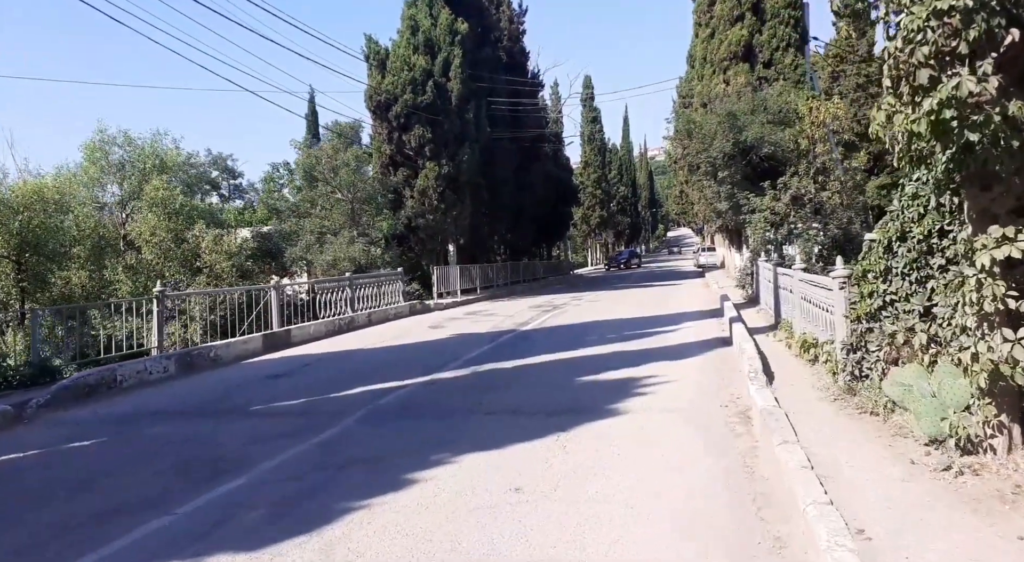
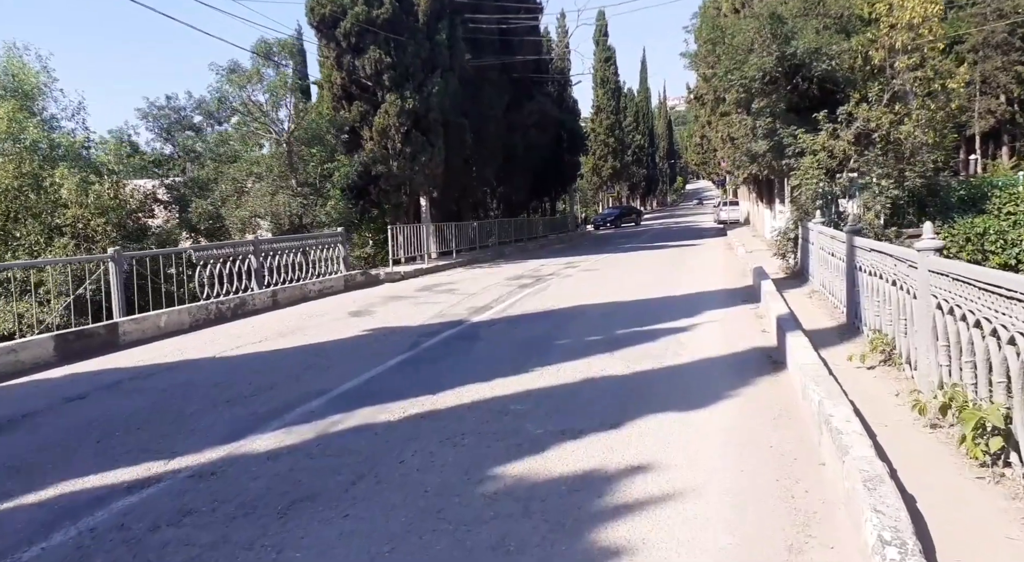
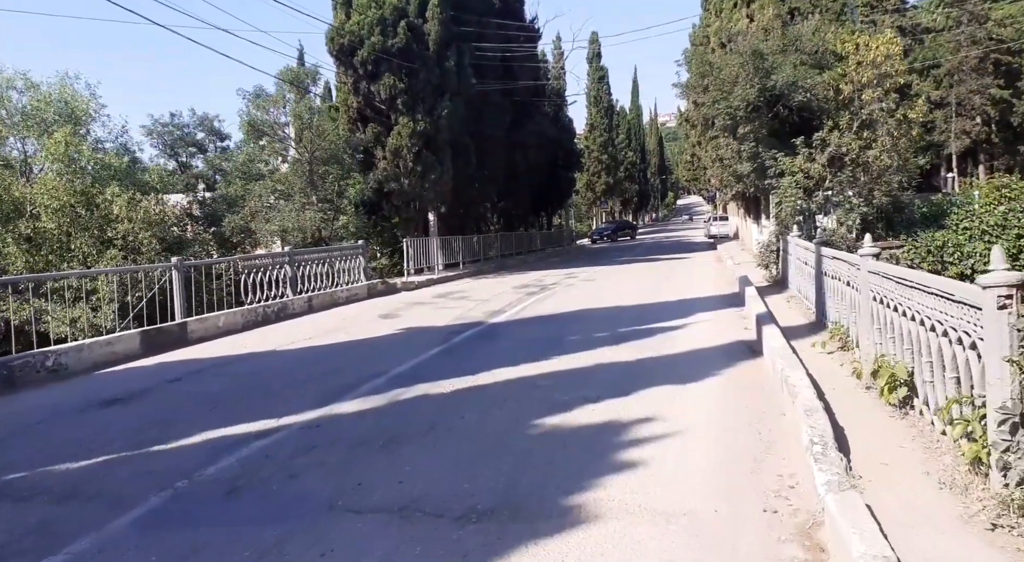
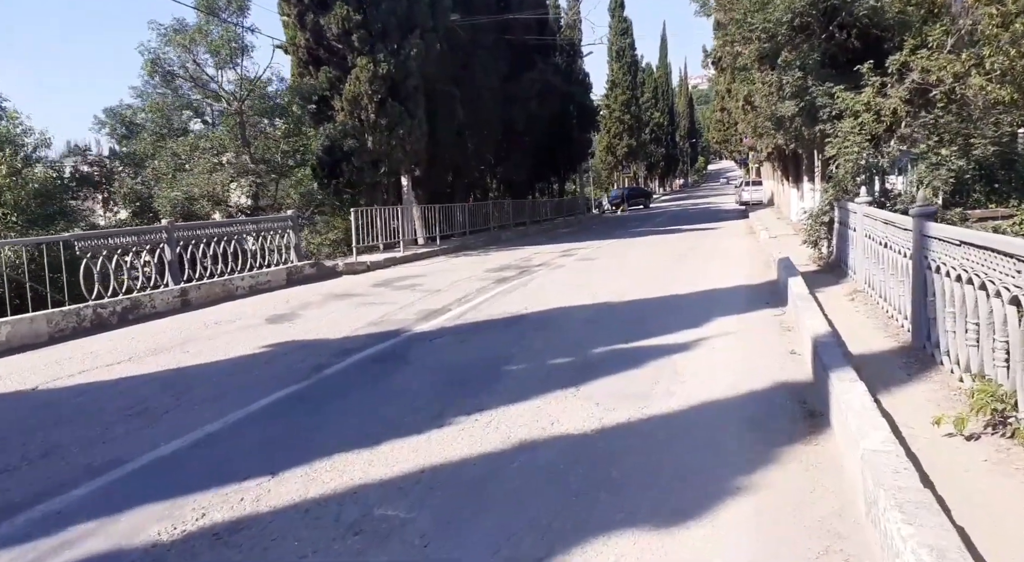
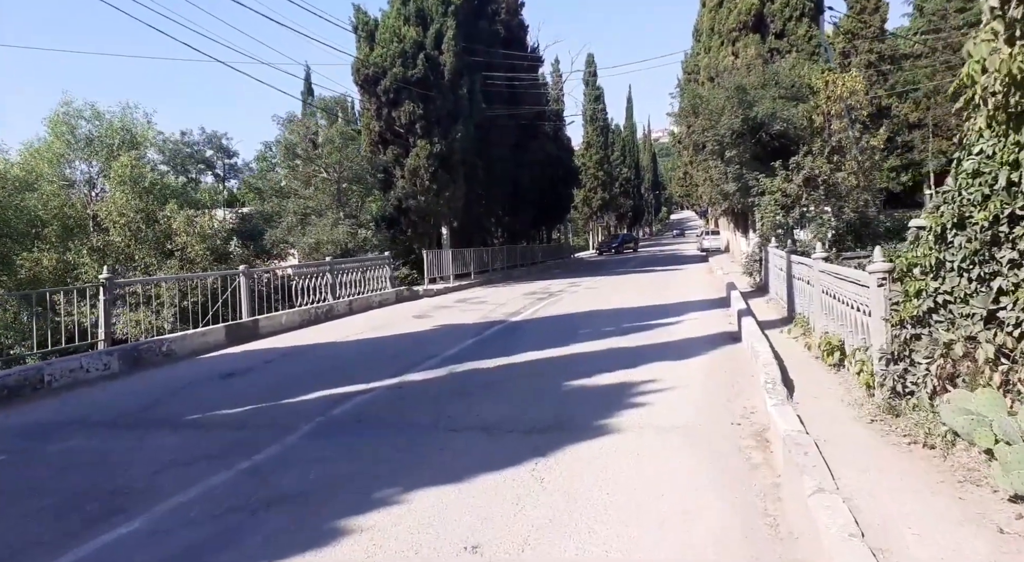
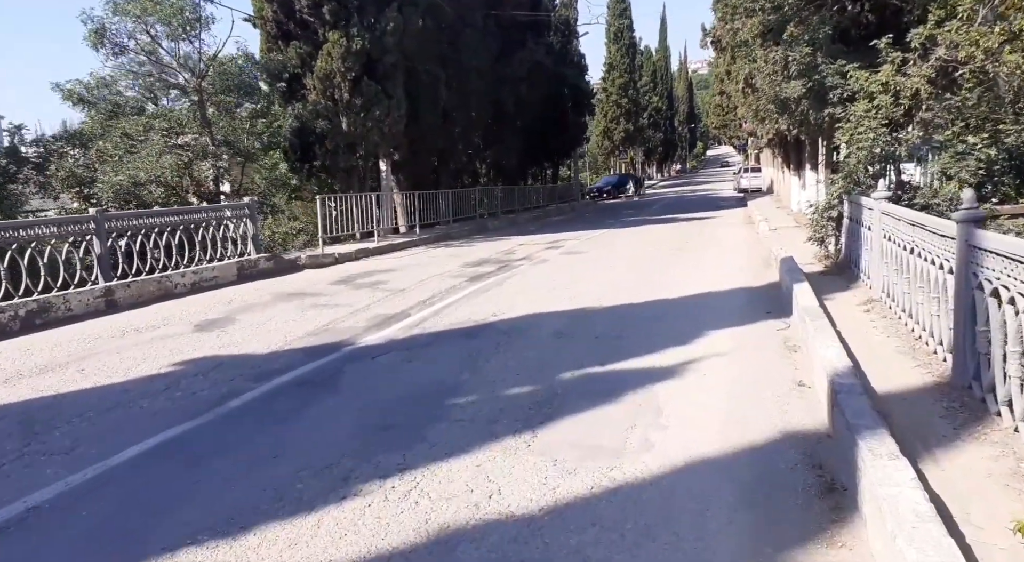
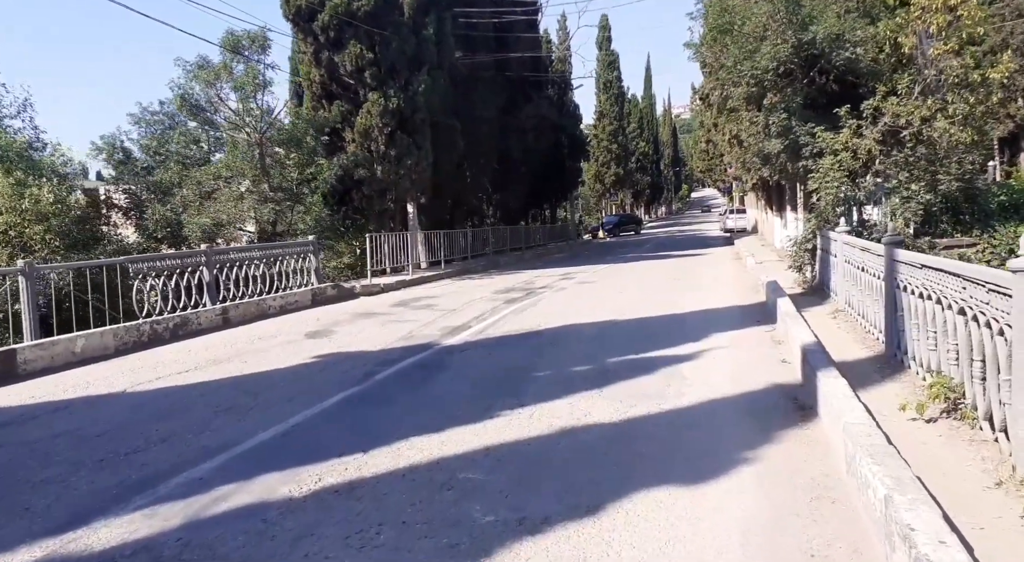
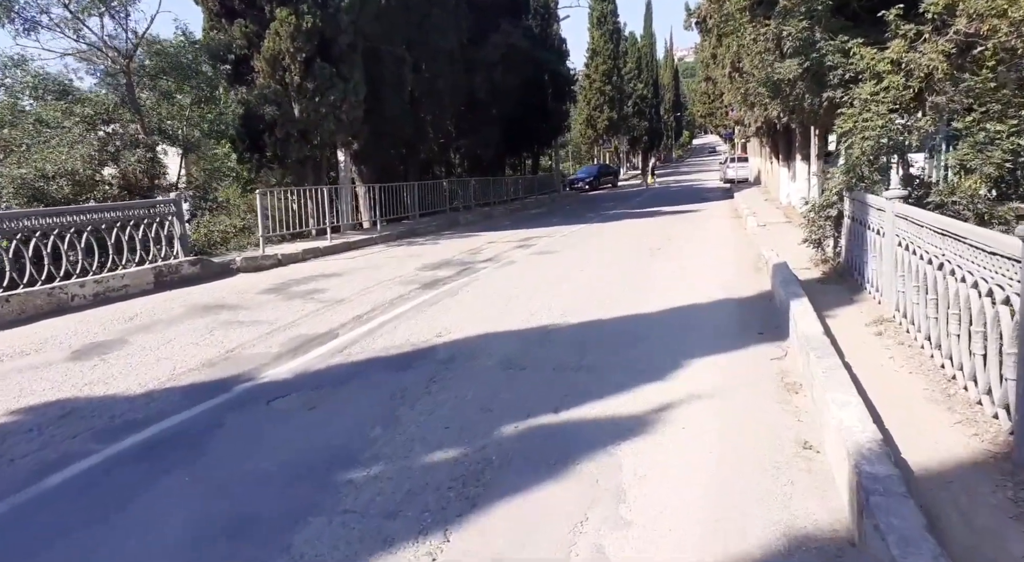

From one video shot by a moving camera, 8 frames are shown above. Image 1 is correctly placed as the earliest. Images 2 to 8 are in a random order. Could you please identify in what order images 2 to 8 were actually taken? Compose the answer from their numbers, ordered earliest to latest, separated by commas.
5, 3, 2, 7, 4, 6, 8
